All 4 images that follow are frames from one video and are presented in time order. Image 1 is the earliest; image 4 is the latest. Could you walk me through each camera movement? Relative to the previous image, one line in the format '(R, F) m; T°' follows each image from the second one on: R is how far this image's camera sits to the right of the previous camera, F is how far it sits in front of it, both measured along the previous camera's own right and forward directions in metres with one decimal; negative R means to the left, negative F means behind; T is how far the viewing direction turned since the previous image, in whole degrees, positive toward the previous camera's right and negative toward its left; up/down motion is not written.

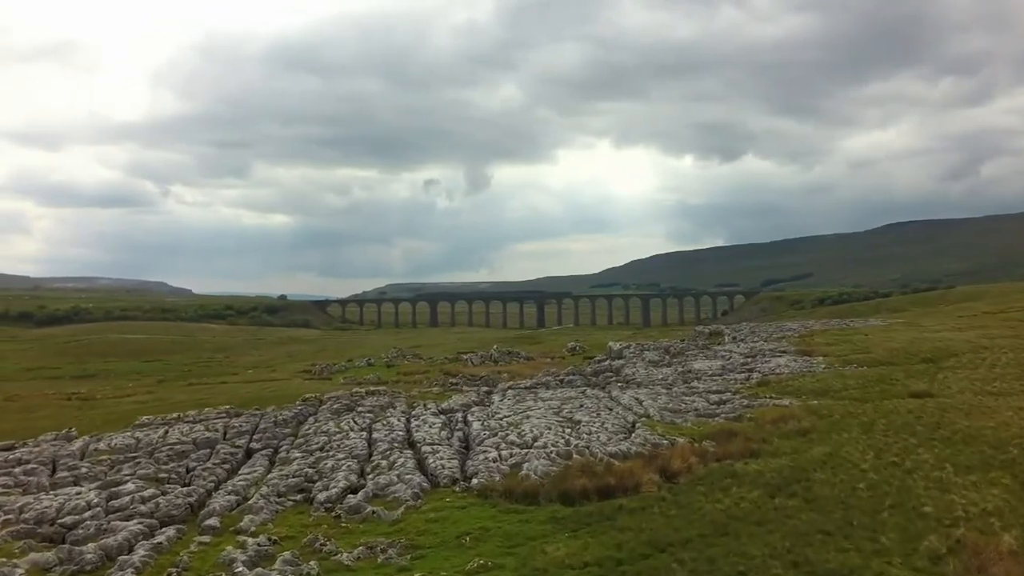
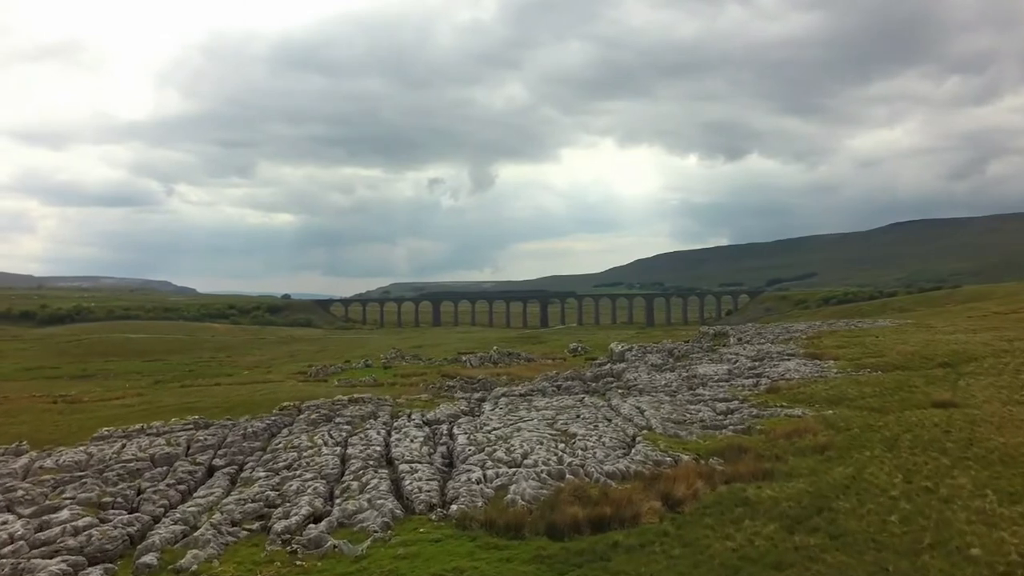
(+0.6, +2.9) m; 0°
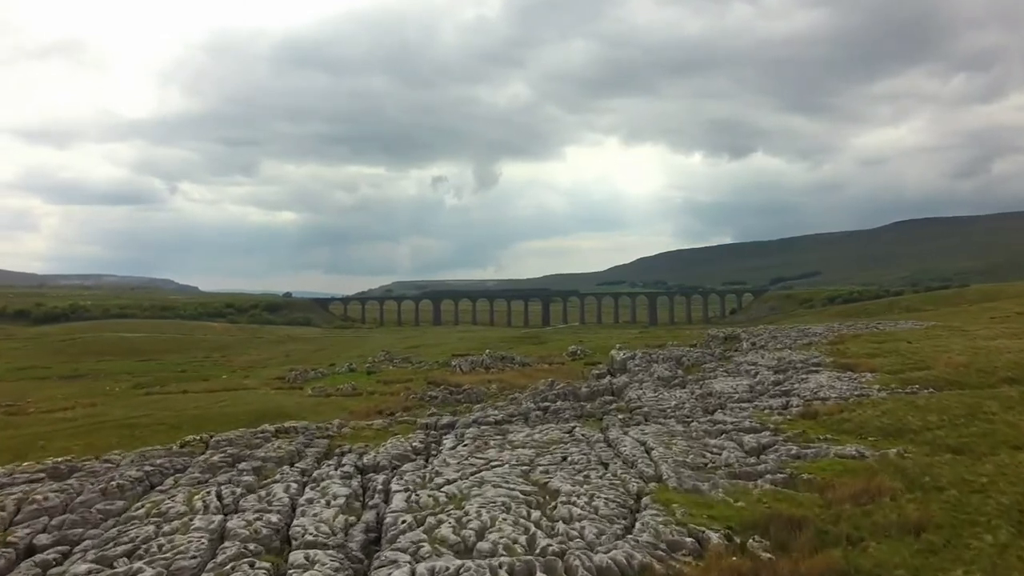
(+1.5, +9.1) m; 0°
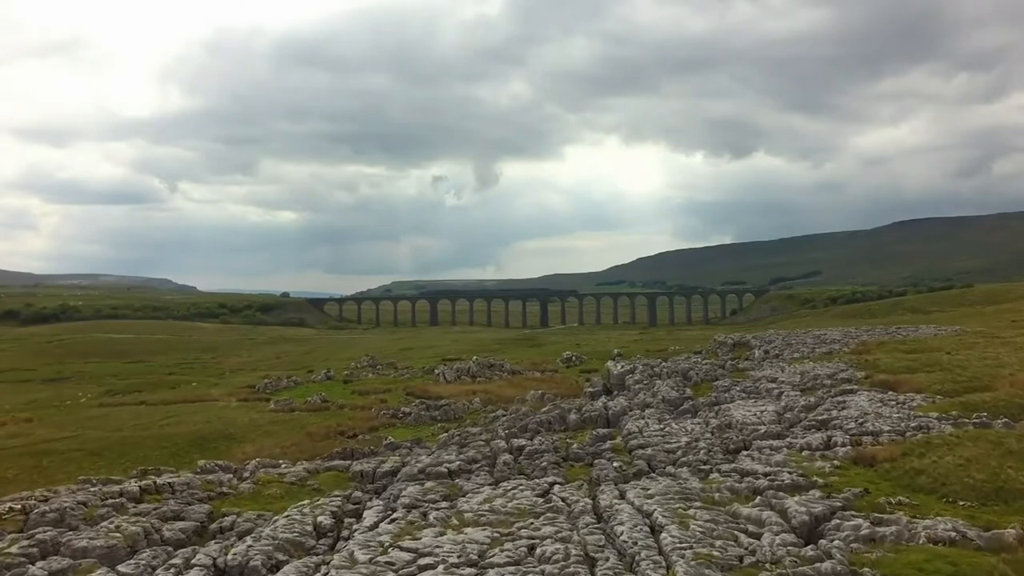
(+1.5, +9.3) m; 0°
